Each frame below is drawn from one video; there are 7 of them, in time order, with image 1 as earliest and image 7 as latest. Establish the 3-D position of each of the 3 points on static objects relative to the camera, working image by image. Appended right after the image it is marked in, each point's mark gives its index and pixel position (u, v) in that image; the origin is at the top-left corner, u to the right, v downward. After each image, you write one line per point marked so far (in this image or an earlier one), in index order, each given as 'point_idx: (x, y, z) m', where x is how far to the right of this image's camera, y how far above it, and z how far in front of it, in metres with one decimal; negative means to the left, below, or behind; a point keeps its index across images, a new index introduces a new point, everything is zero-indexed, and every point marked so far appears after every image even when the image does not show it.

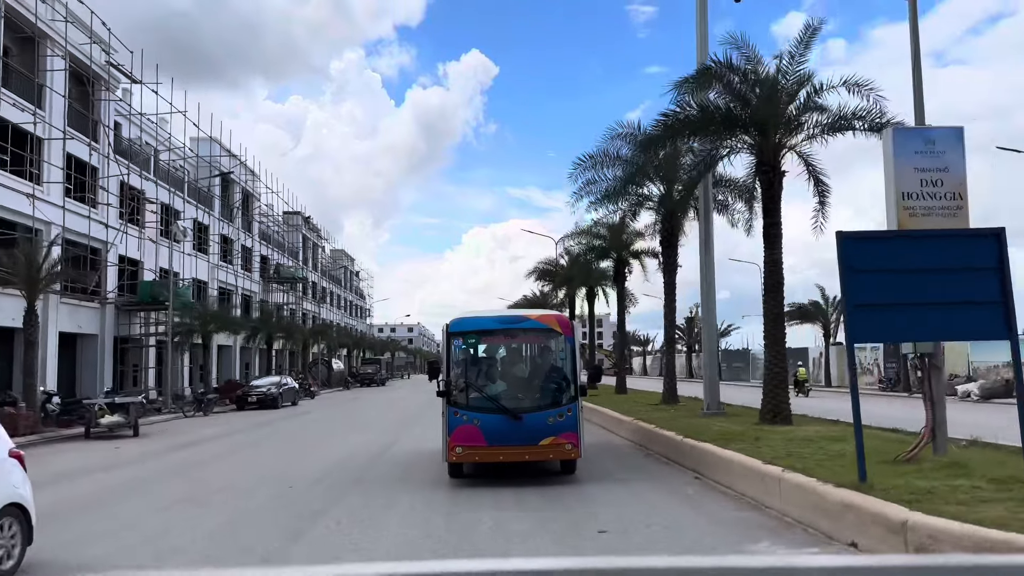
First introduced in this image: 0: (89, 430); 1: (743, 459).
0: (-11.0, -3.7, +19.7) m
1: (+2.8, -2.0, +9.0) m
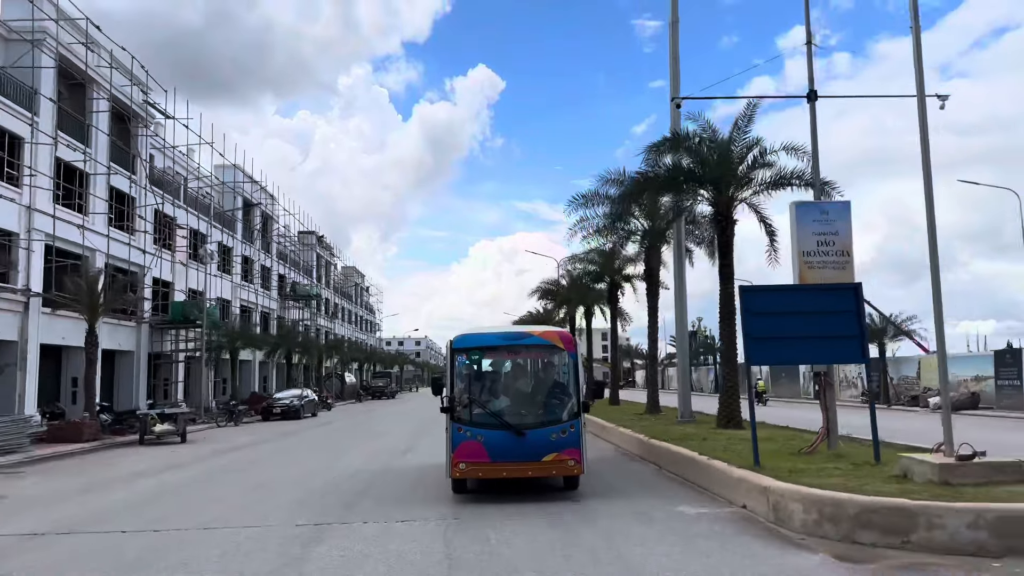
0: (-10.9, -4.4, +22.4) m
1: (+2.7, -2.6, +11.6) m
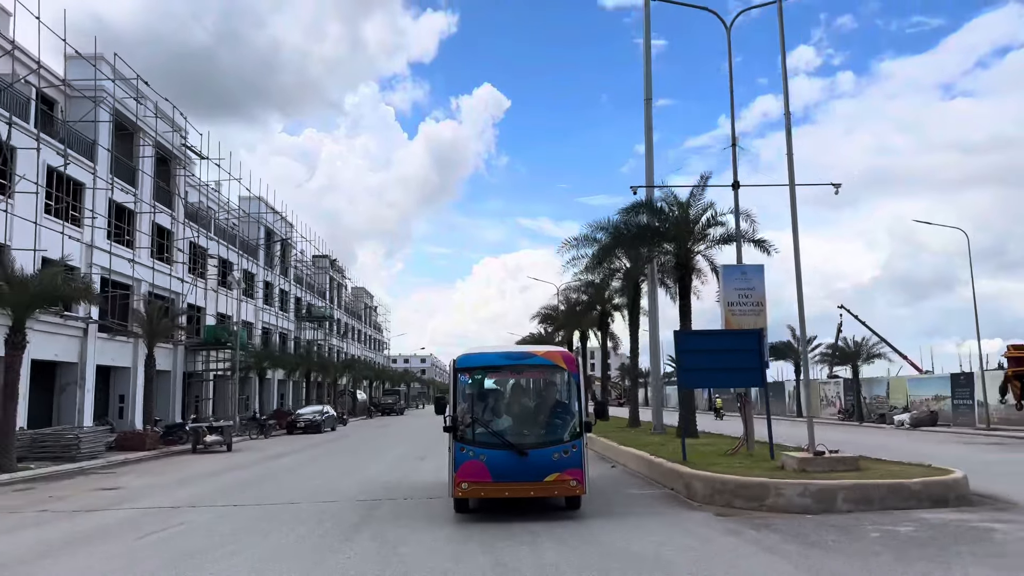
0: (-10.9, -5.5, +26.0) m
1: (+2.7, -3.4, +15.2) m
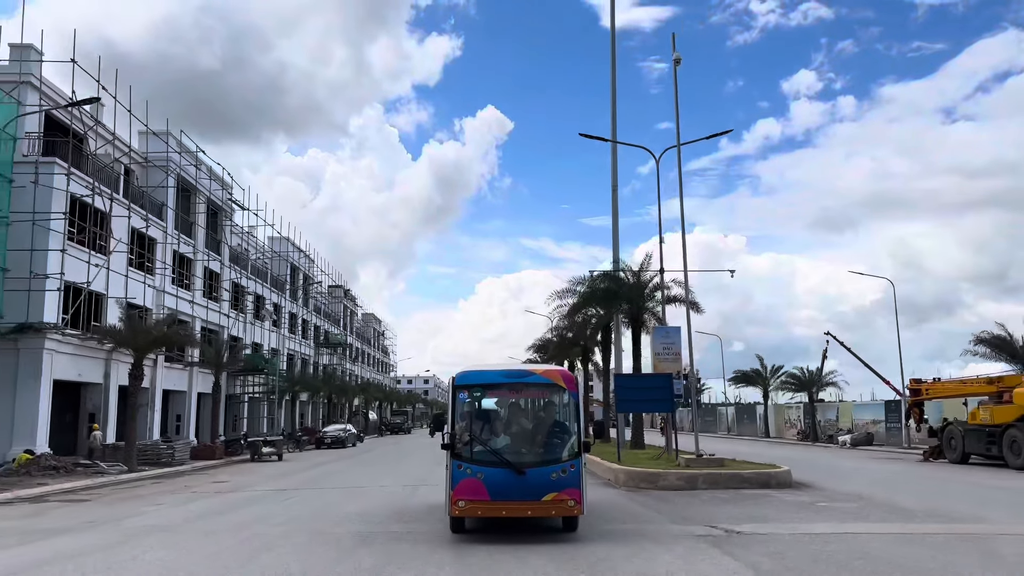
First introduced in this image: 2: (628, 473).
0: (-11.1, -7.2, +32.3) m
1: (+2.5, -4.9, +21.5) m
2: (+2.6, -4.2, +17.0) m
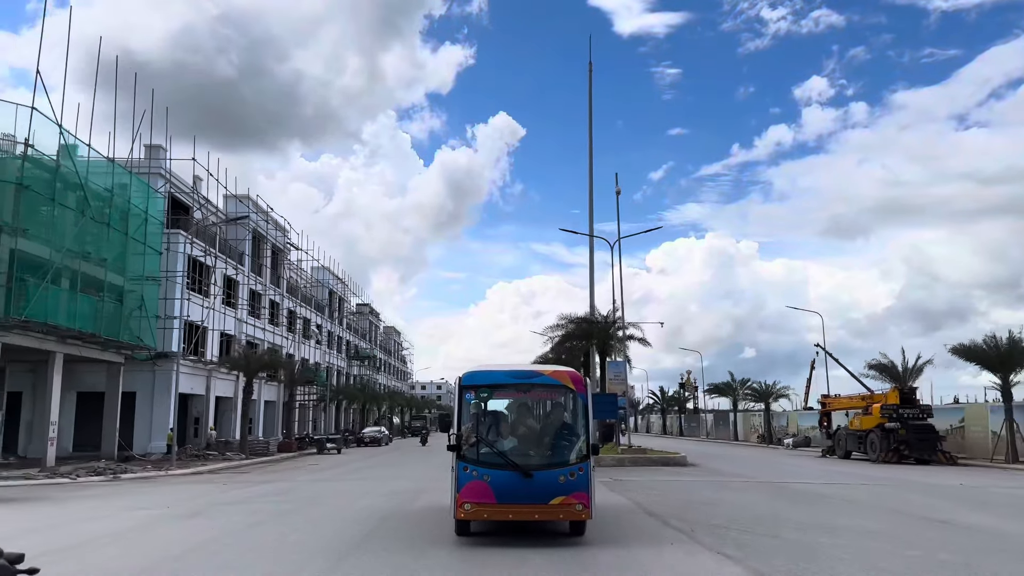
0: (-10.9, -9.2, +42.7) m
1: (+2.5, -6.9, +31.7) m
2: (+2.6, -6.1, +27.2) m
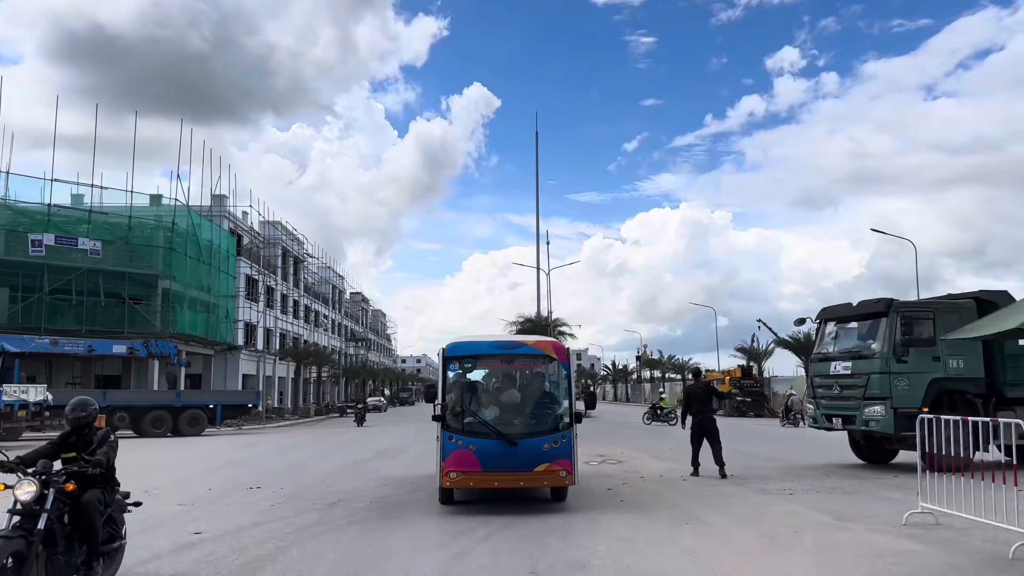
0: (-13.2, -9.8, +58.7) m
1: (+0.5, -7.8, +48.0) m
2: (+0.7, -7.2, +43.4) m
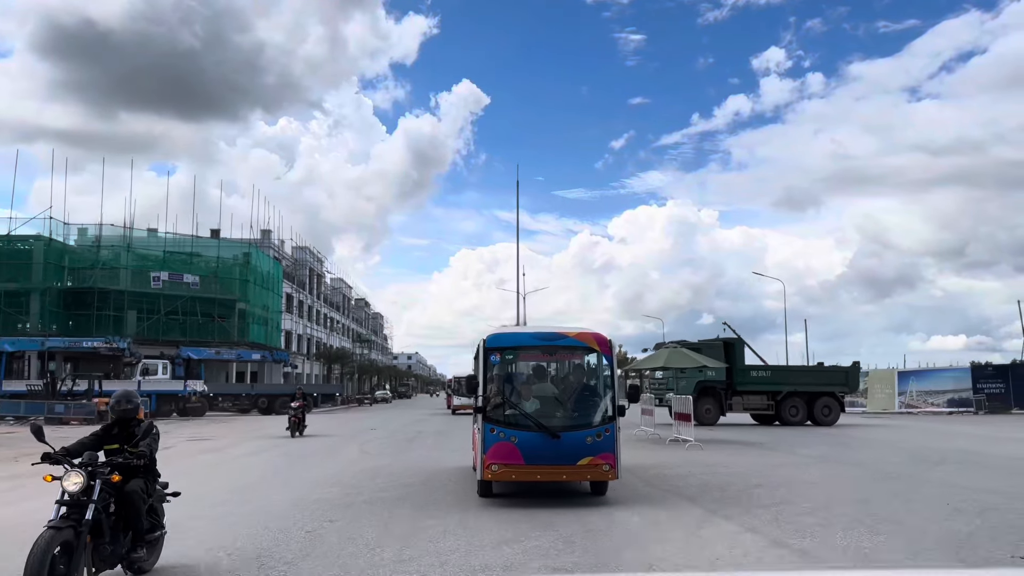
0: (-14.8, -11.3, +73.8) m
1: (-0.9, -9.5, +63.3) m
2: (-0.6, -8.9, +58.8) m
